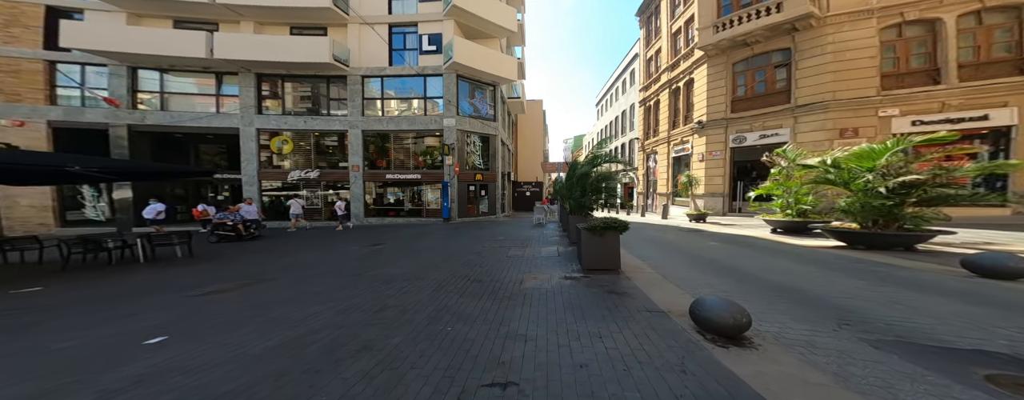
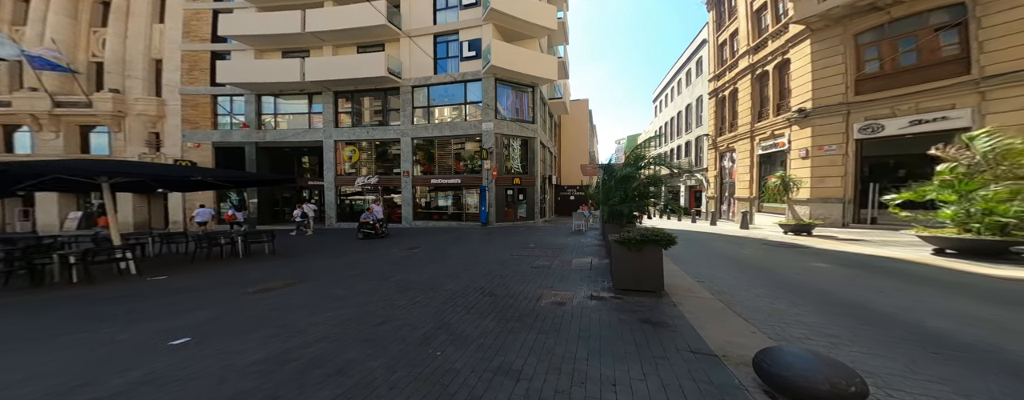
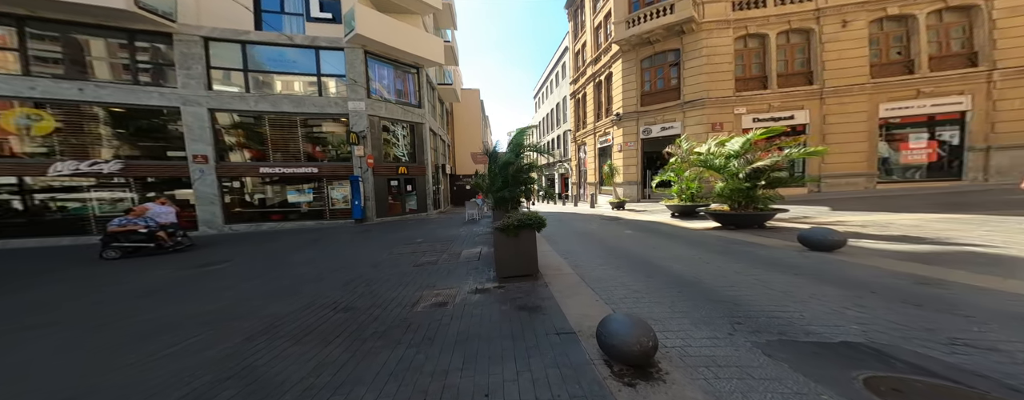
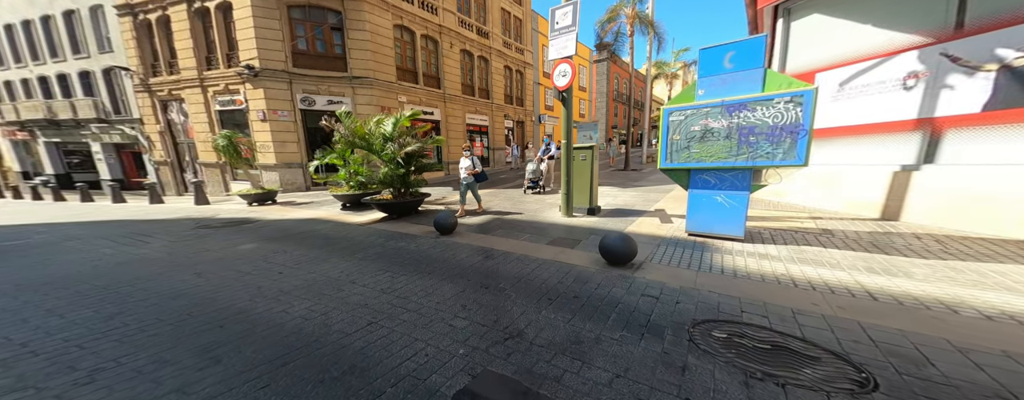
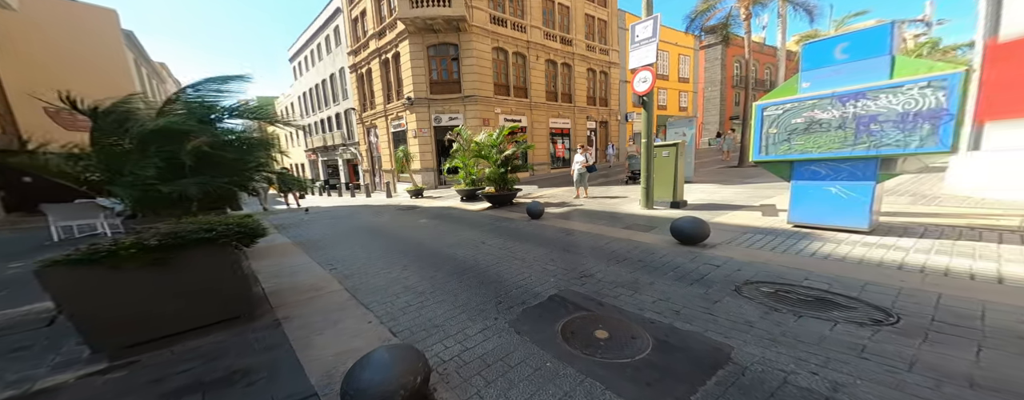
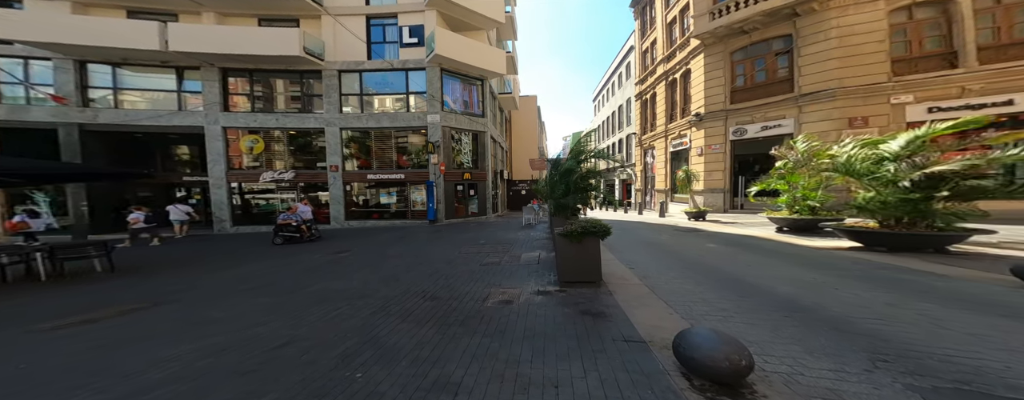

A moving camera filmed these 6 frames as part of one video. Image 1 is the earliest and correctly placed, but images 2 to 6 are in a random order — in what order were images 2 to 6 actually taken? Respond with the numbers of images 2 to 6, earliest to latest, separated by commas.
2, 6, 3, 5, 4
